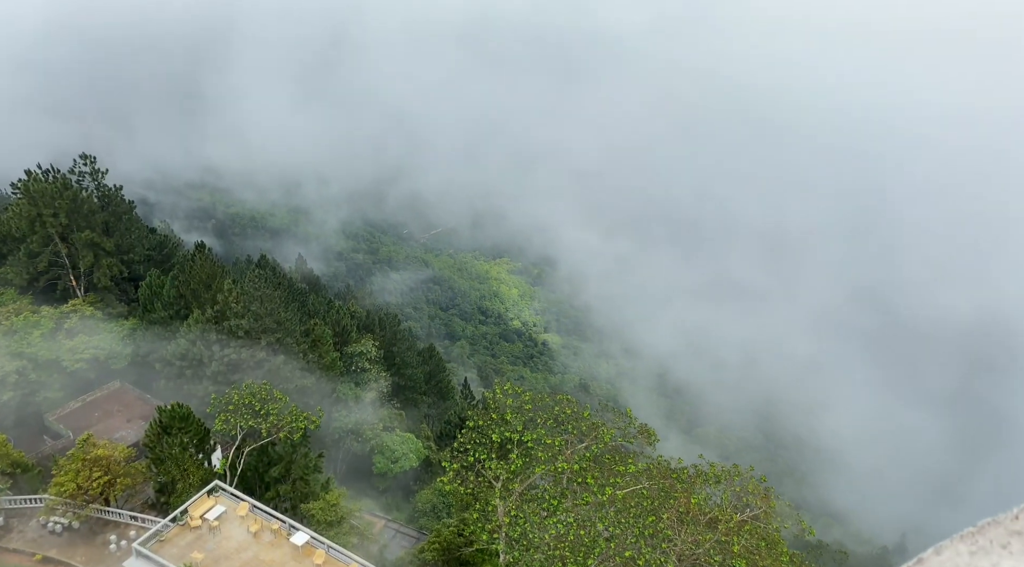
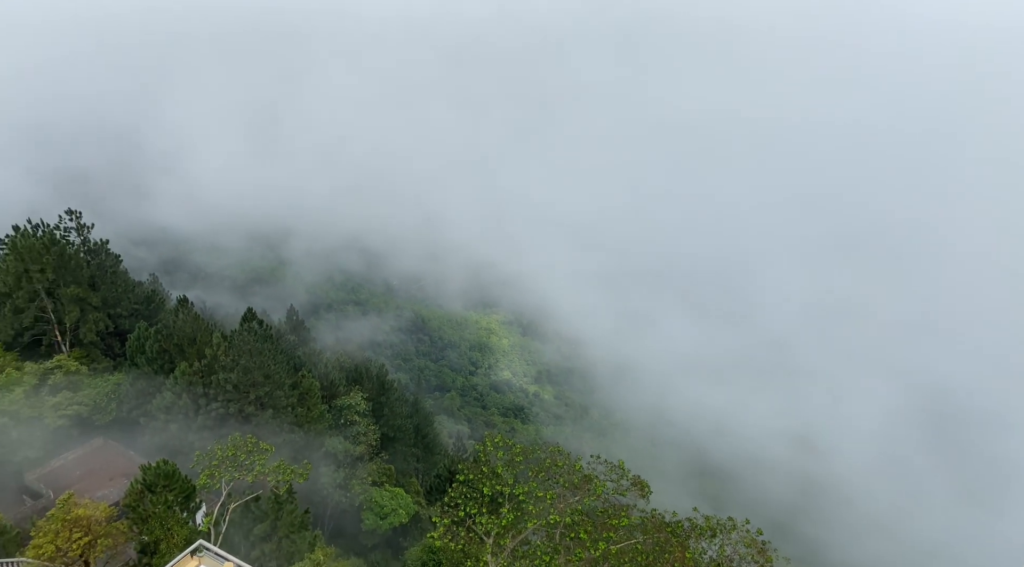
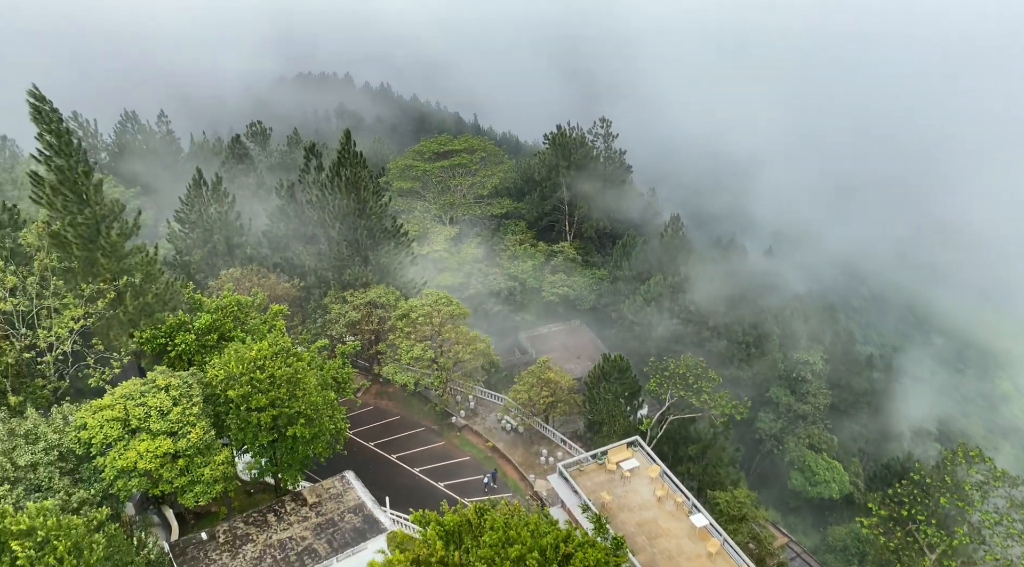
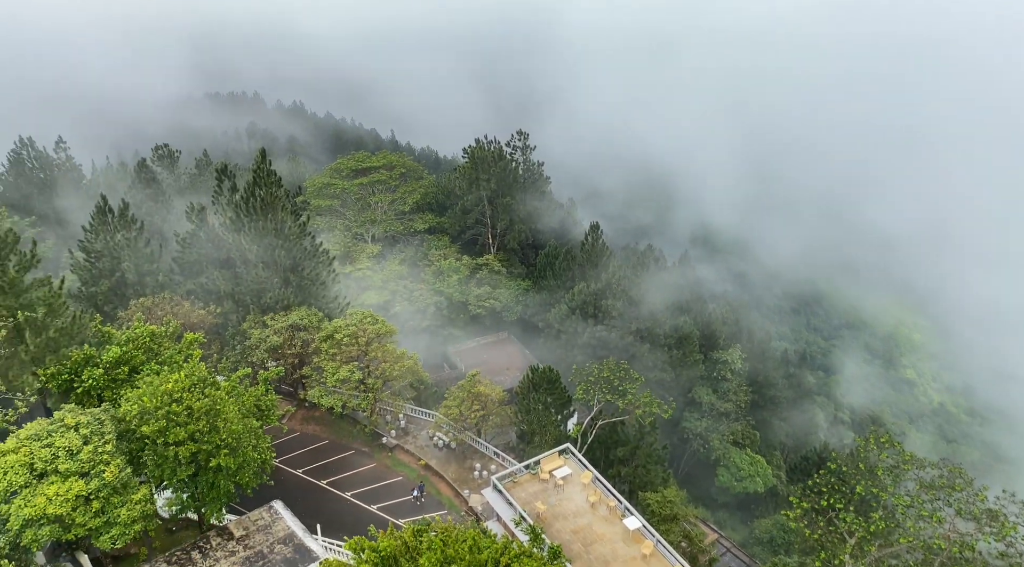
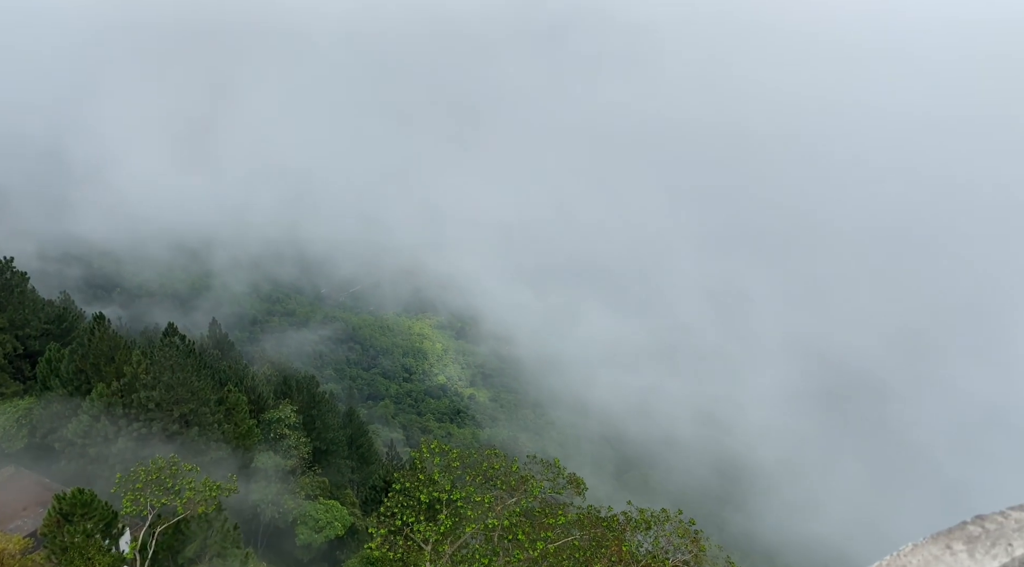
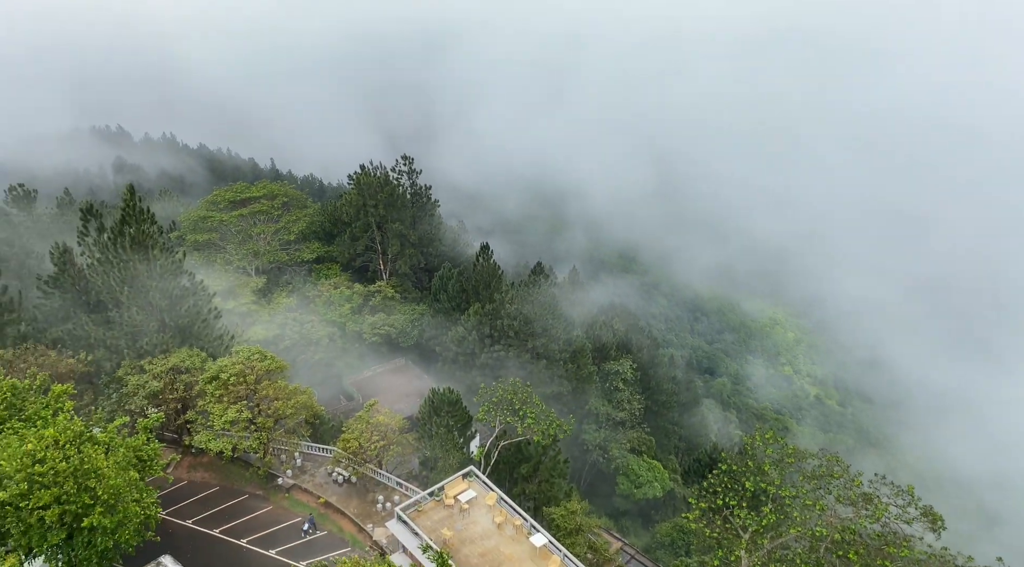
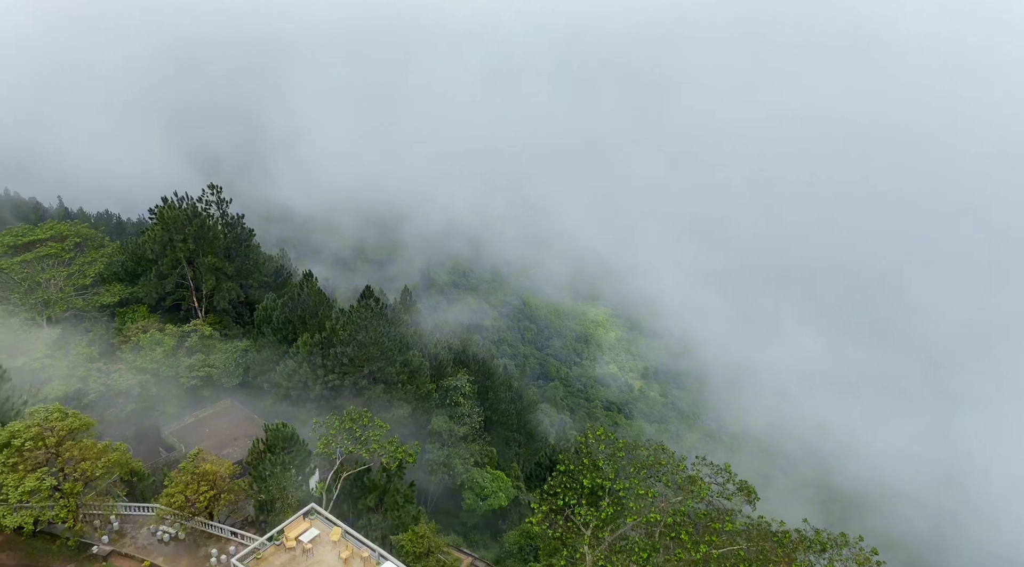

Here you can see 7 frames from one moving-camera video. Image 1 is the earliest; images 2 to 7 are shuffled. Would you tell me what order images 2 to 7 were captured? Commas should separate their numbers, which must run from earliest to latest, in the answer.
5, 2, 7, 6, 4, 3
